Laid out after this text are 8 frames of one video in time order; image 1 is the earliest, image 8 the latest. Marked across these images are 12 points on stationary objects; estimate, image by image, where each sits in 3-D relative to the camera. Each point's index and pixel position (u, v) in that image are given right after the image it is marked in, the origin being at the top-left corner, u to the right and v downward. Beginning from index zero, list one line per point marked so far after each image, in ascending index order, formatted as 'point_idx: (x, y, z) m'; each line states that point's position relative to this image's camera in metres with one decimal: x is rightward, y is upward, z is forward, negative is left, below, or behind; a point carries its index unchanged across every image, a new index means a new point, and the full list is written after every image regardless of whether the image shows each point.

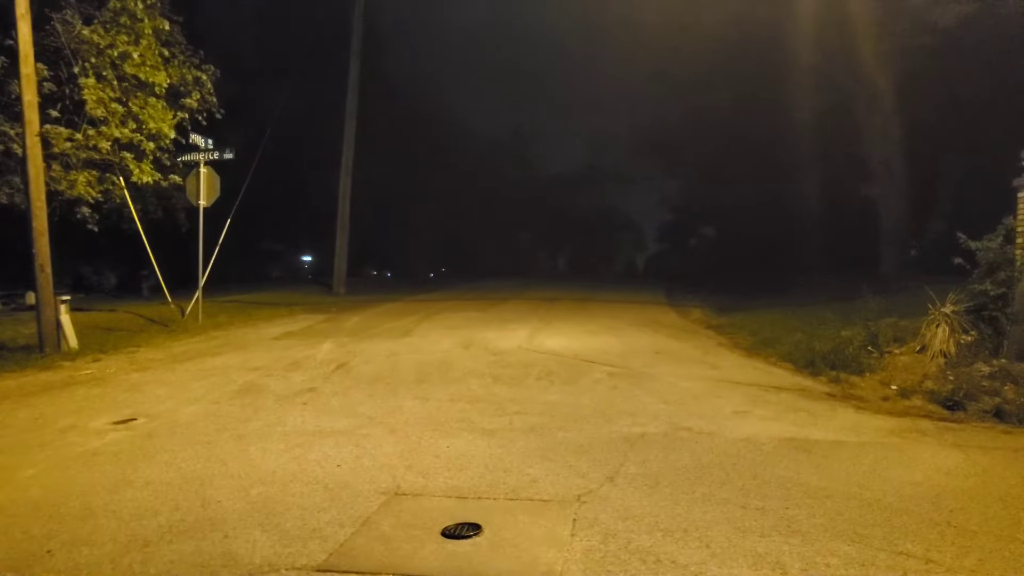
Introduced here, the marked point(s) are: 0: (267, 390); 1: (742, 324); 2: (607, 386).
0: (-3.0, -1.2, +10.4) m
1: (+4.1, -0.7, +15.4) m
2: (+1.1, -1.1, +9.8) m
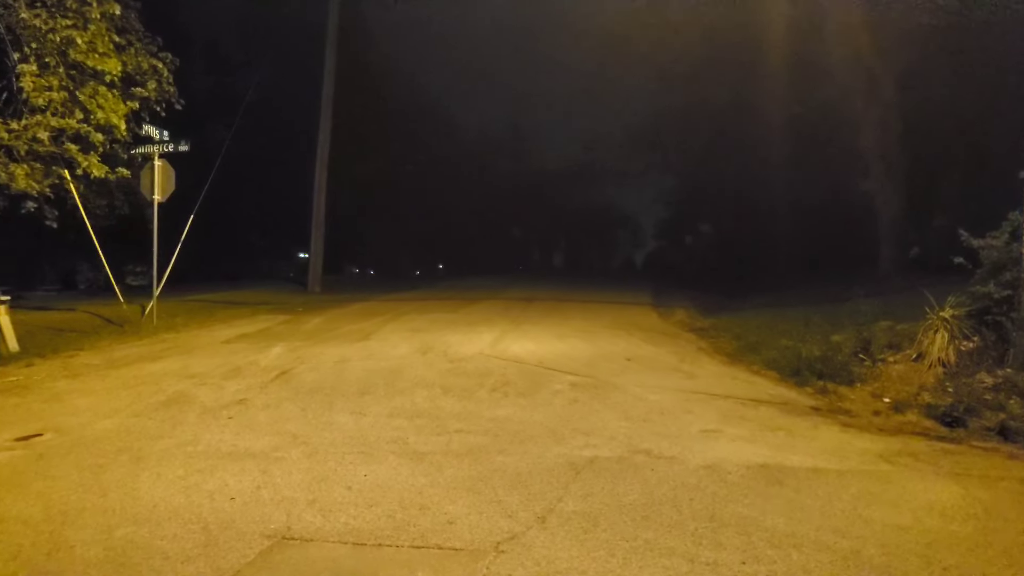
0: (-3.5, -1.2, +9.4) m
1: (+3.6, -0.7, +14.5) m
2: (+0.6, -1.2, +8.8) m
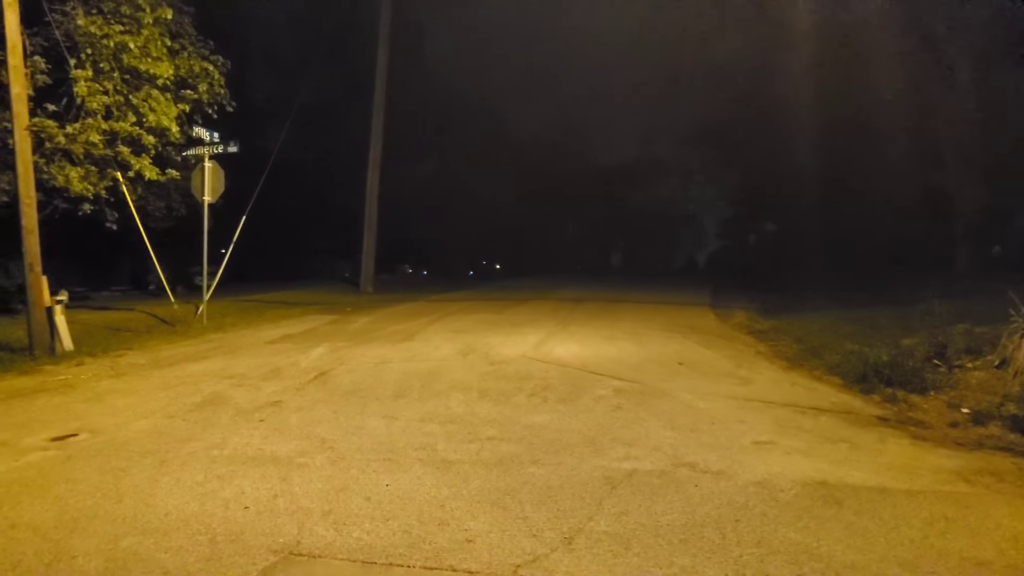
0: (-3.1, -1.2, +9.3) m
1: (+4.4, -0.7, +13.8) m
2: (+1.0, -1.2, +8.4) m
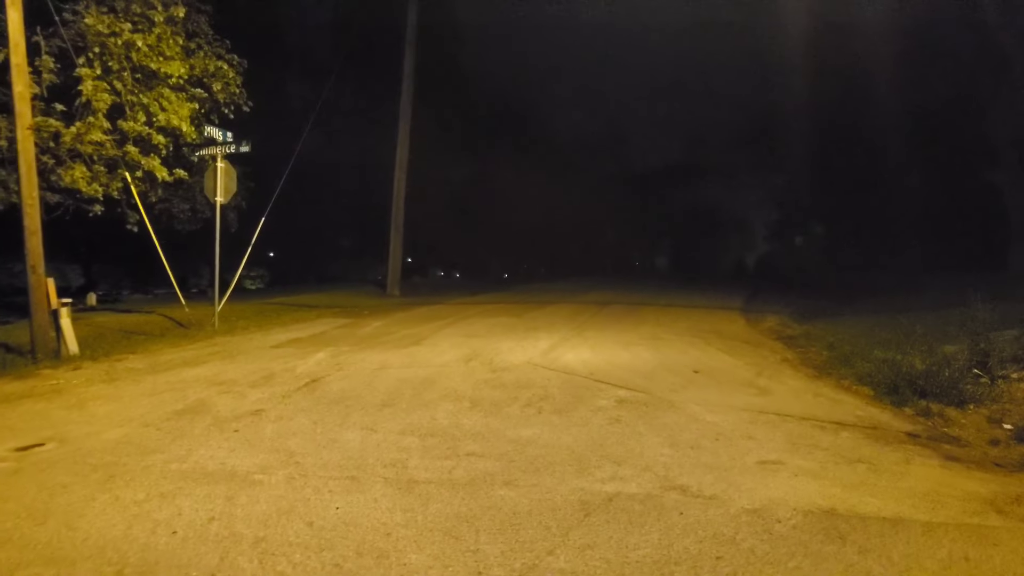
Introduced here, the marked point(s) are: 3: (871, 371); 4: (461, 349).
0: (-3.1, -1.2, +8.8) m
1: (+4.6, -0.7, +12.9) m
2: (+0.9, -1.2, +7.7) m
3: (+4.2, -1.0, +9.9) m
4: (-0.7, -0.8, +11.5) m
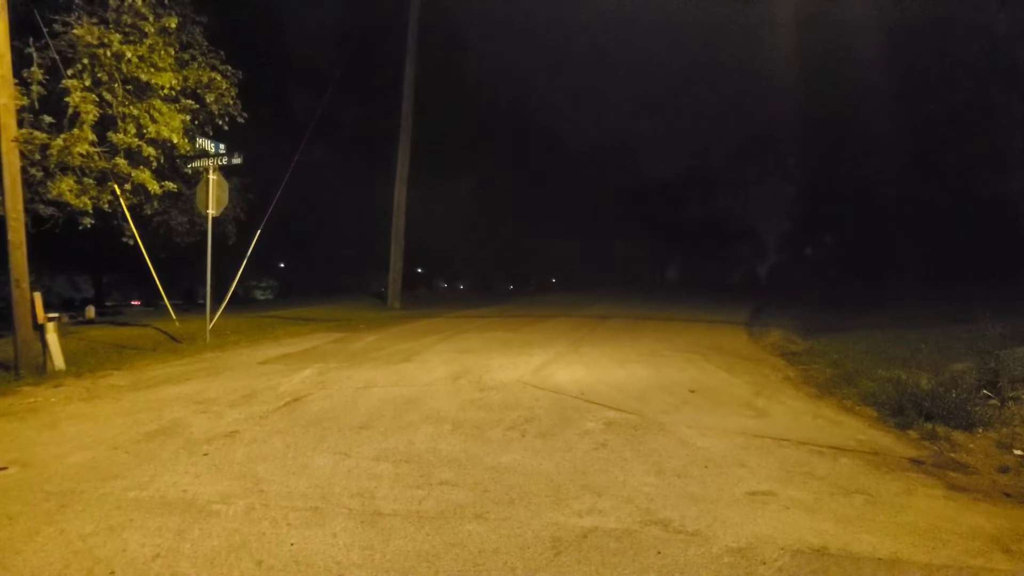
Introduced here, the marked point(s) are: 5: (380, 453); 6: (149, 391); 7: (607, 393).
0: (-3.2, -1.4, +8.5) m
1: (+4.5, -0.9, +12.5) m
2: (+0.7, -1.3, +7.3) m
3: (+4.0, -1.1, +9.5) m
4: (-0.8, -1.0, +11.2) m
5: (-1.1, -1.4, +7.2) m
6: (-4.6, -1.3, +10.7) m
7: (+1.0, -1.1, +9.3) m
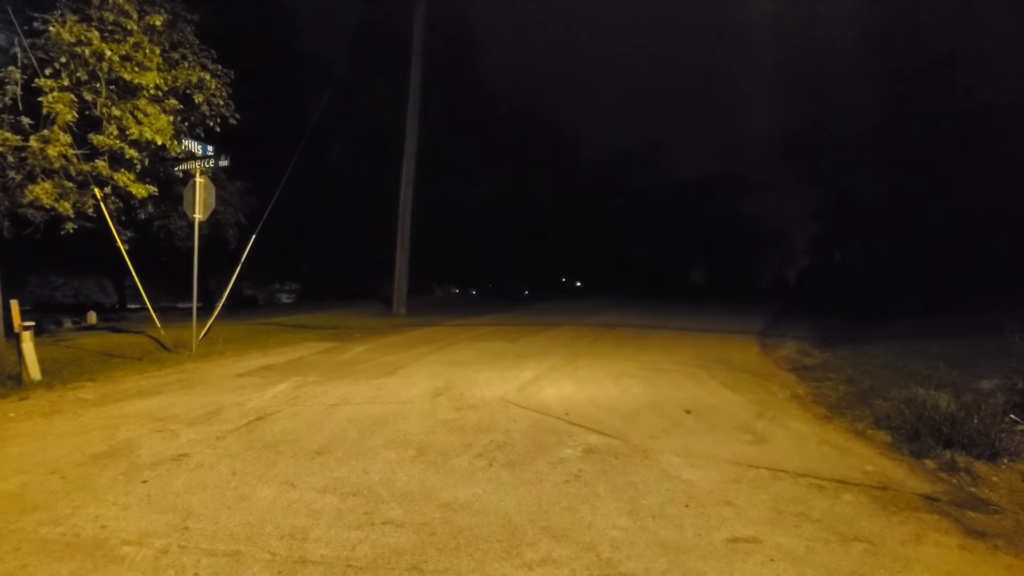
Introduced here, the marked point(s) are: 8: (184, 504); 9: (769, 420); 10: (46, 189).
0: (-3.5, -1.5, +7.8) m
1: (+4.4, -1.1, +11.6) m
2: (+0.4, -1.4, +6.6) m
3: (+3.8, -1.3, +8.6) m
4: (-1.0, -1.1, +10.5) m
5: (-1.4, -1.5, +6.5) m
6: (-4.7, -1.4, +10.2) m
7: (+0.8, -1.3, +8.5) m
8: (-2.4, -1.6, +6.3) m
9: (+2.6, -1.3, +8.6) m
10: (-7.0, +1.5, +12.9) m
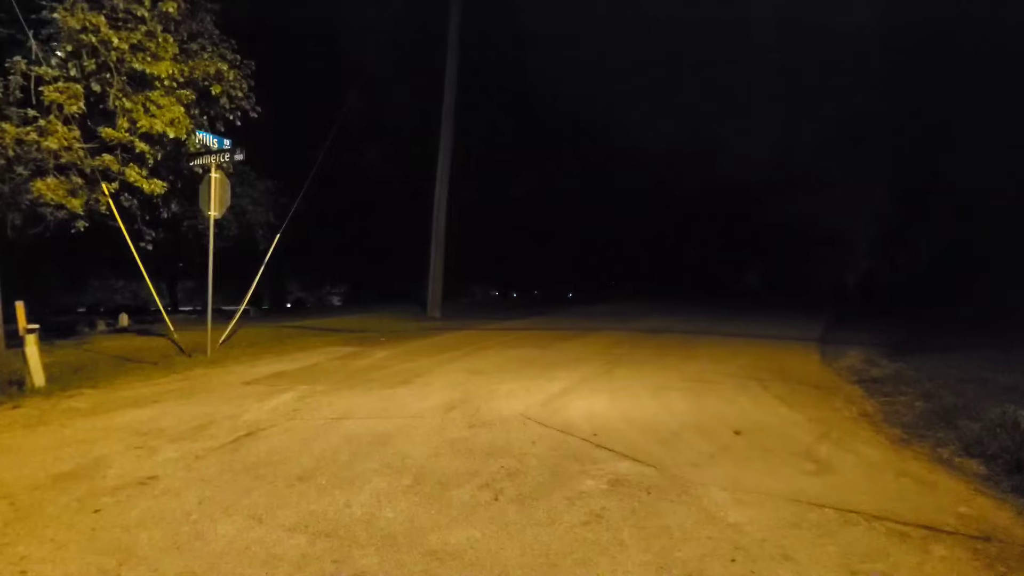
0: (-3.3, -1.5, +6.9) m
1: (+4.7, -1.1, +10.2) m
2: (+0.5, -1.4, +5.4) m
3: (+4.0, -1.3, +7.3) m
4: (-0.7, -1.1, +9.4) m
5: (-1.3, -1.5, +5.4) m
6: (-4.4, -1.4, +9.3) m
7: (+1.0, -1.3, +7.4) m
8: (-2.4, -1.6, +5.3) m
9: (+2.8, -1.3, +7.3) m
10: (-6.6, +1.5, +12.2) m
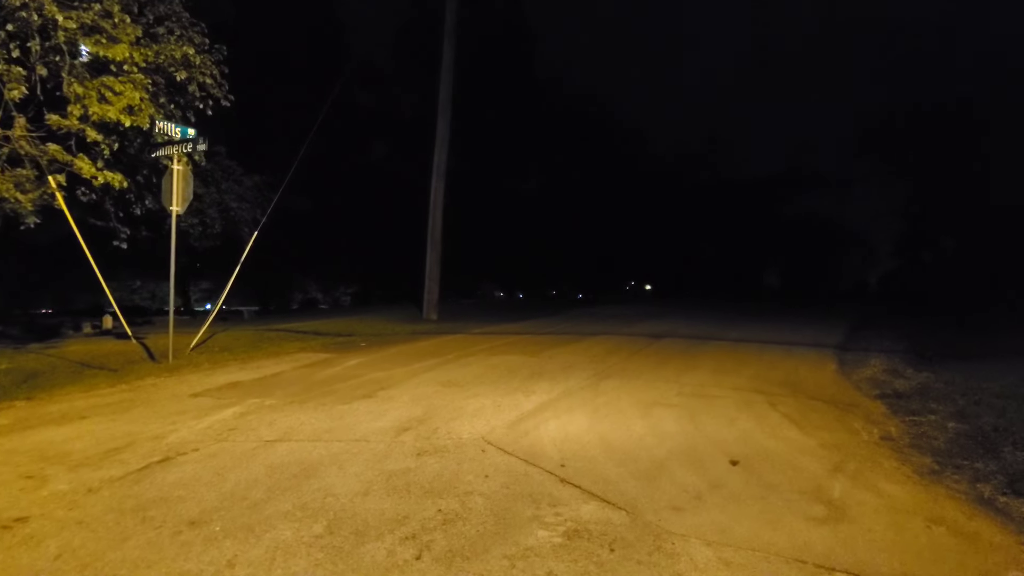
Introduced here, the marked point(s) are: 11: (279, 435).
0: (-3.7, -1.5, +5.8) m
1: (+4.5, -1.1, +8.9) m
2: (+0.1, -1.4, +4.2) m
3: (+3.6, -1.3, +6.0) m
4: (-1.0, -1.2, +8.3) m
5: (-1.7, -1.5, +4.3) m
6: (-4.7, -1.4, +8.3) m
7: (+0.6, -1.3, +6.2) m
8: (-2.8, -1.6, +4.2) m
9: (+2.4, -1.4, +6.1) m
10: (-6.8, +1.5, +11.2) m
11: (-2.0, -1.3, +7.5) m
